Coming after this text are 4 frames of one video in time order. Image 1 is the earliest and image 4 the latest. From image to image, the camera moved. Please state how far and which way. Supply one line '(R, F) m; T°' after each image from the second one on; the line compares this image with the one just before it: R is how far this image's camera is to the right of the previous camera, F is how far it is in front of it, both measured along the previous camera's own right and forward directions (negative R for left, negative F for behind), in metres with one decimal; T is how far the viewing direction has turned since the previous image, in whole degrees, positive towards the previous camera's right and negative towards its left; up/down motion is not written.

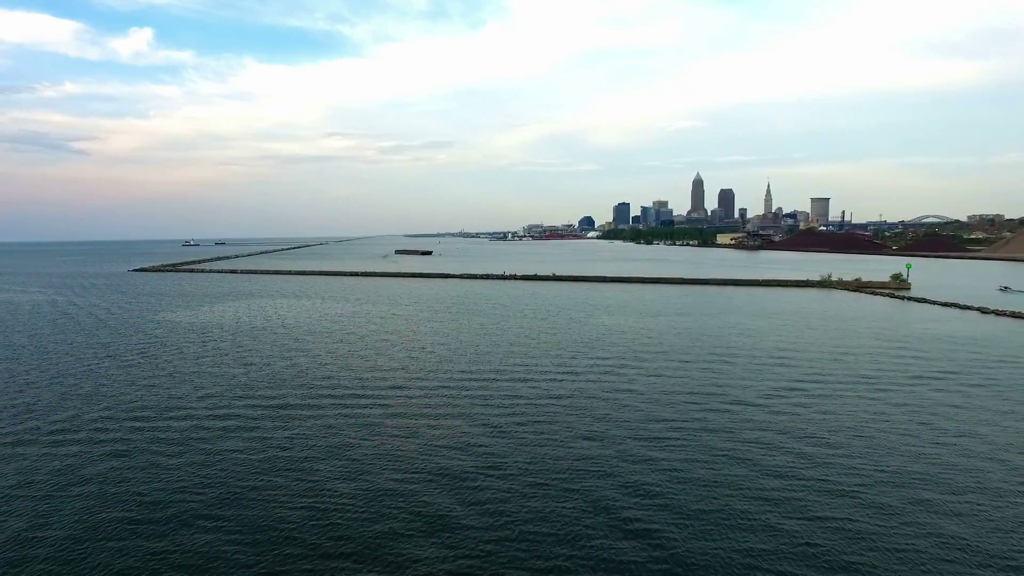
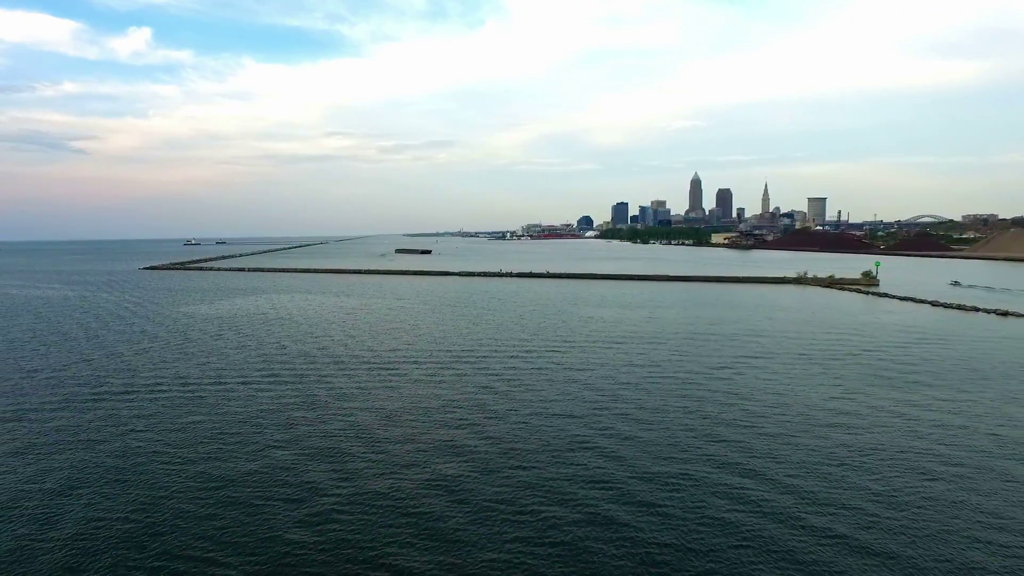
(+0.1, -1.2) m; 0°
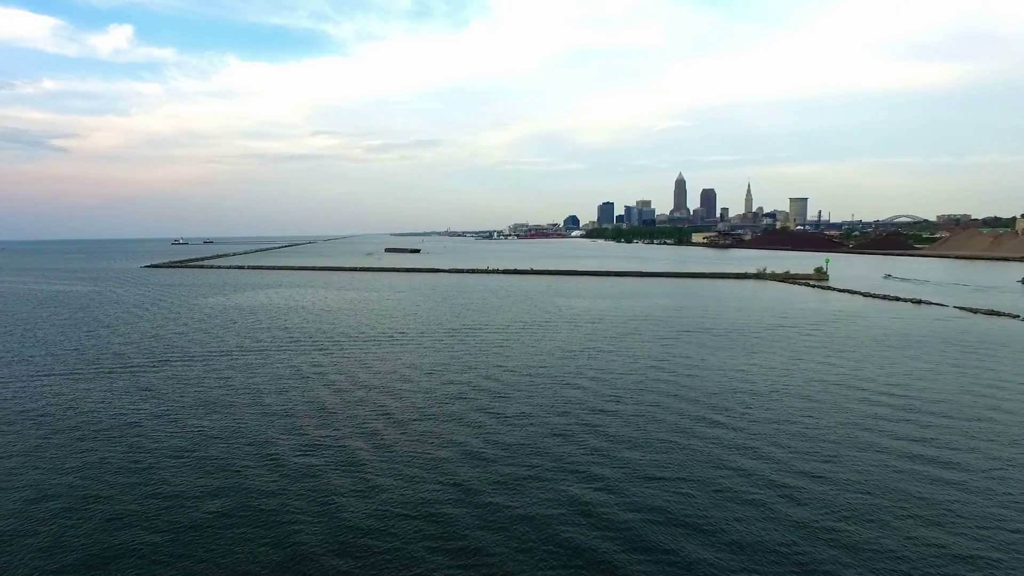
(0.0, -1.7) m; +1°
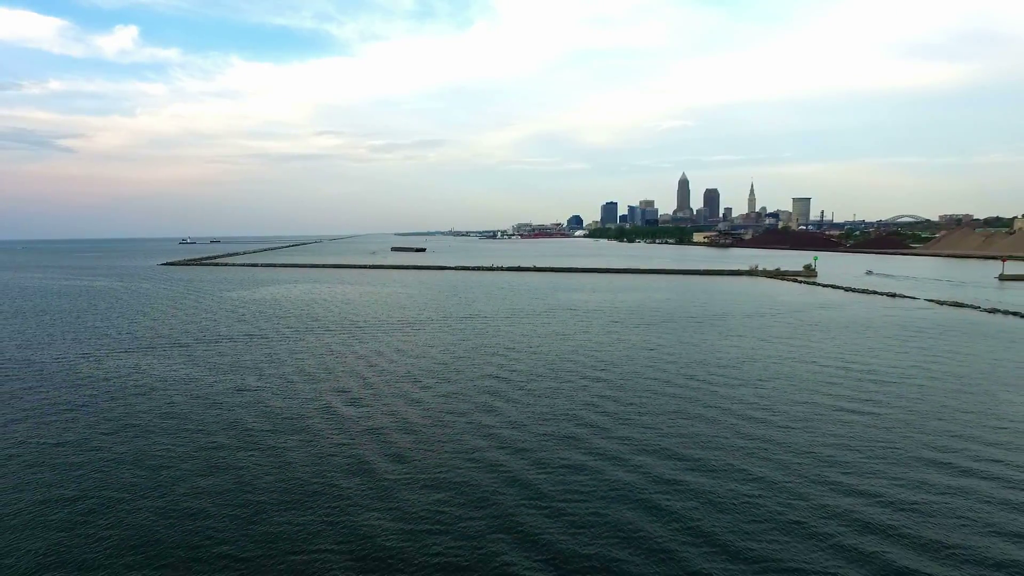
(0.0, -1.0) m; 0°
